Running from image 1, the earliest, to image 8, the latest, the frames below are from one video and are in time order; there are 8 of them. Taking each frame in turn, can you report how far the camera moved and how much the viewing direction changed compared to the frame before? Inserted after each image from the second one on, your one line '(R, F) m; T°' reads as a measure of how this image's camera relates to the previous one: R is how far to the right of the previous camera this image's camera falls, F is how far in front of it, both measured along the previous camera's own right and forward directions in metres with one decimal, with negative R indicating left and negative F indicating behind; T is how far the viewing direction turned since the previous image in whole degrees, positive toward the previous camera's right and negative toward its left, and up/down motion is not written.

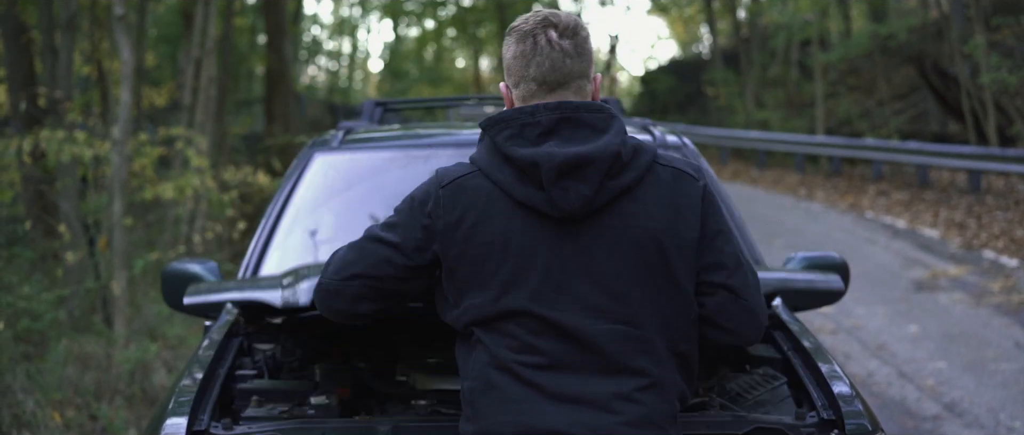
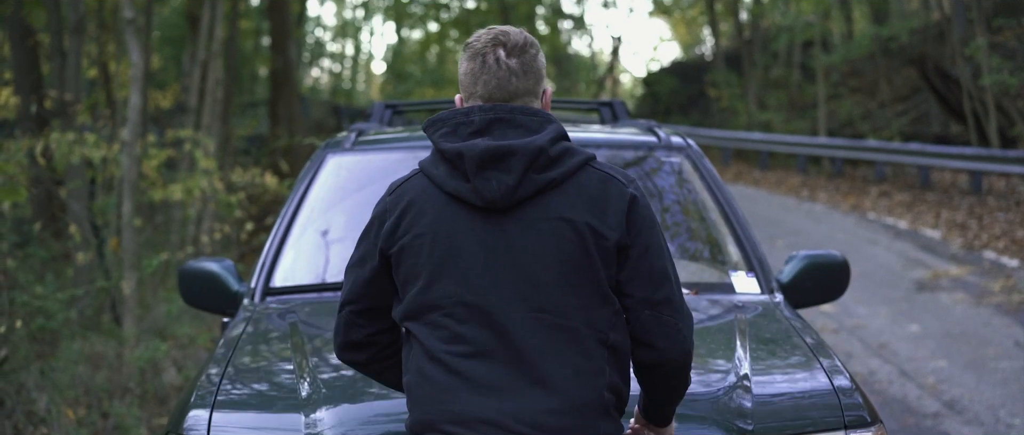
(0.0, -0.1) m; 0°
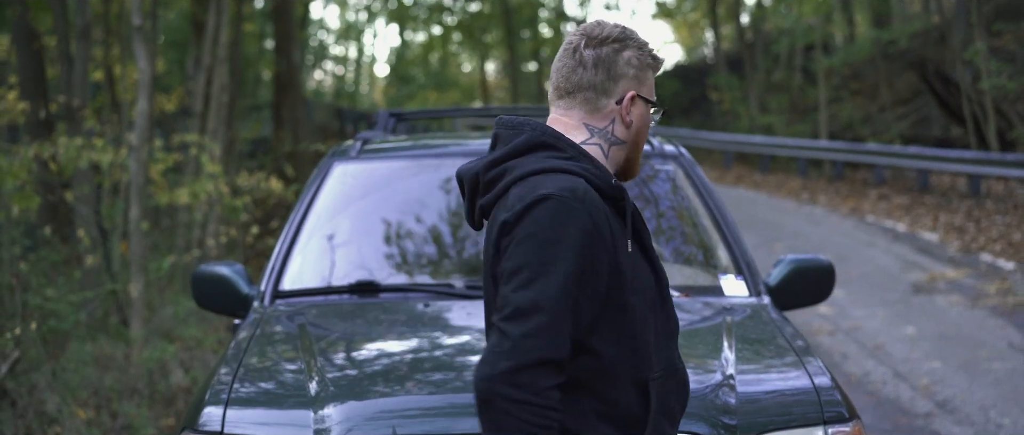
(0.0, -0.1) m; 0°
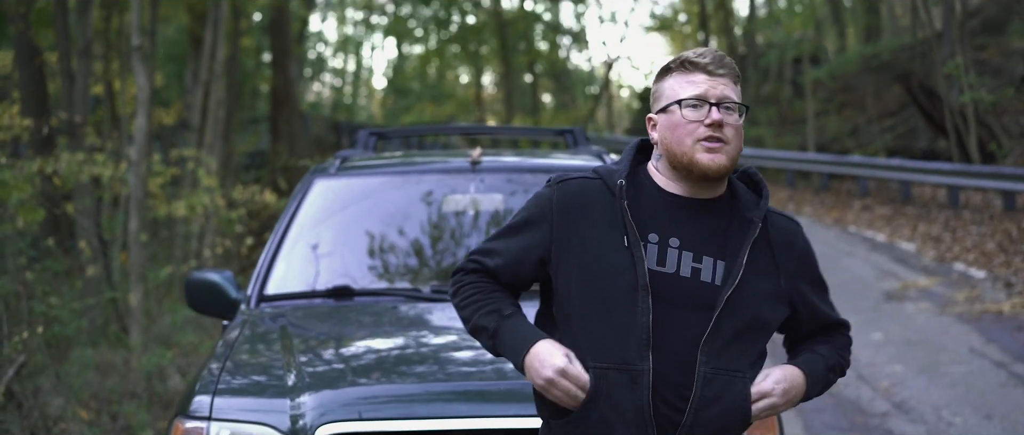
(+0.1, -0.3) m; 0°
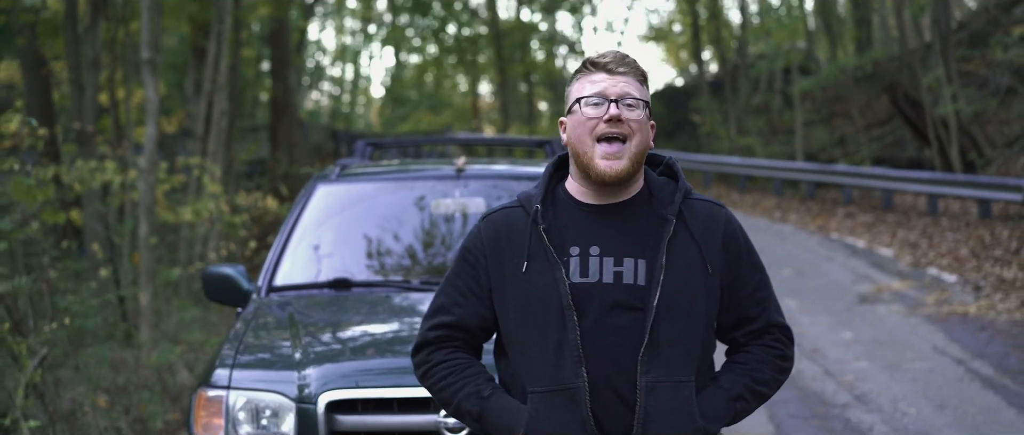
(+0.1, -0.4) m; 0°
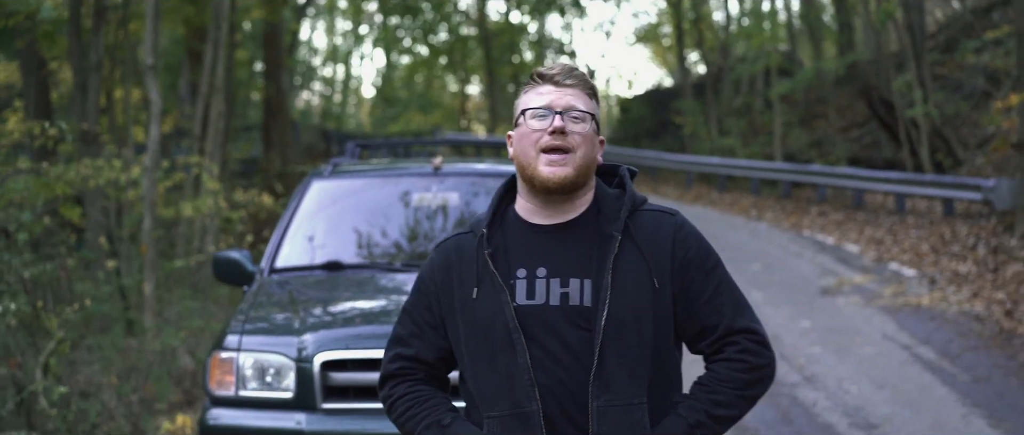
(+0.1, -0.6) m; 0°
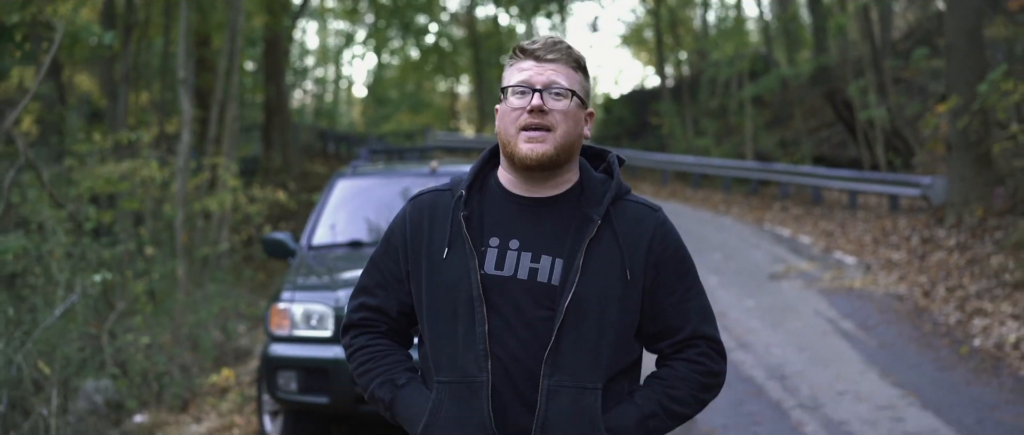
(+0.1, -1.3) m; +1°
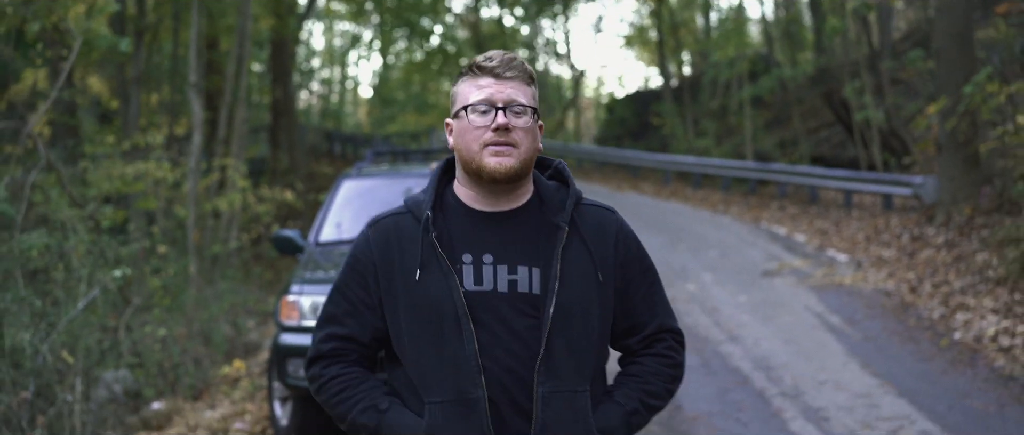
(+0.1, -0.4) m; 0°
